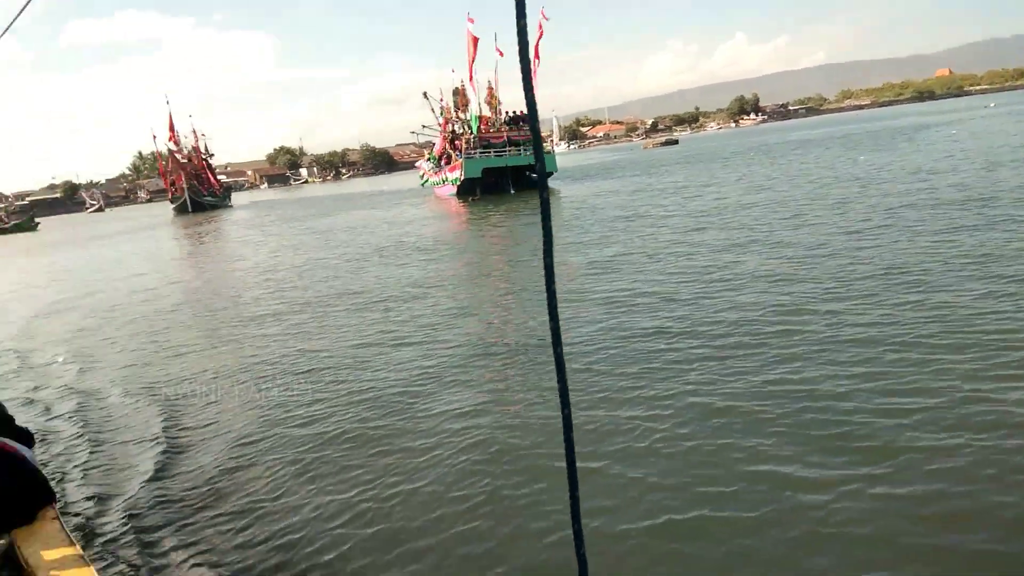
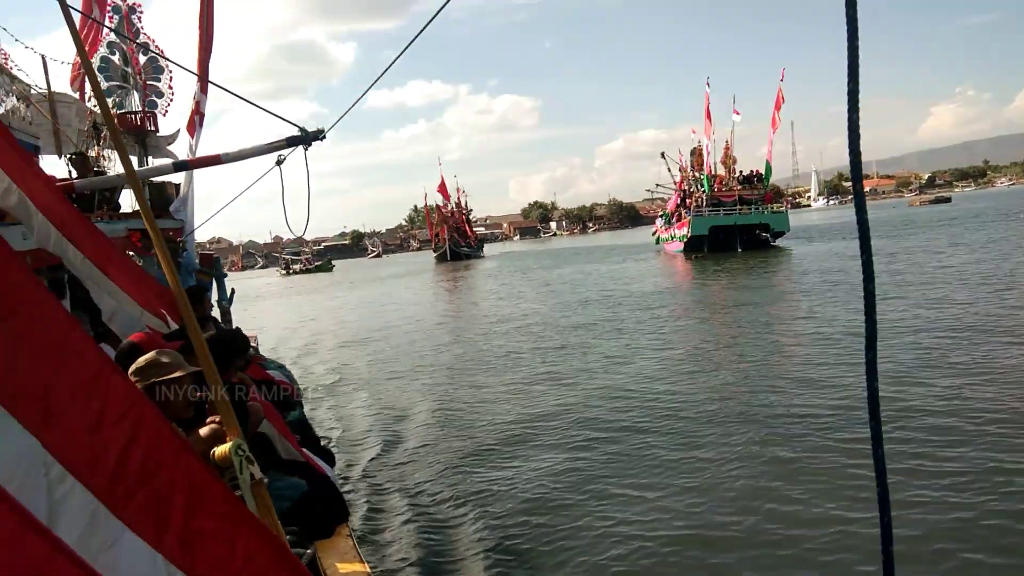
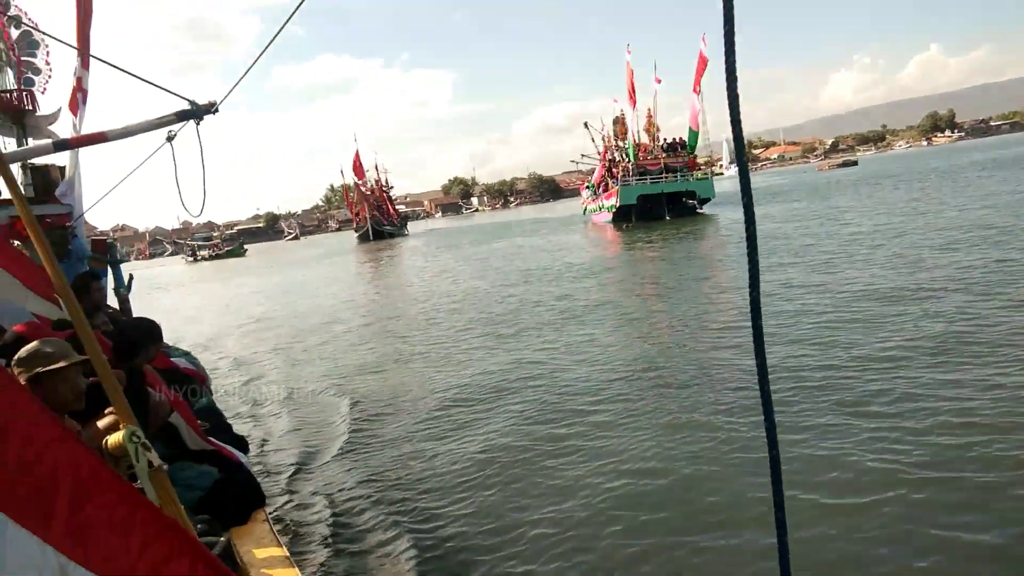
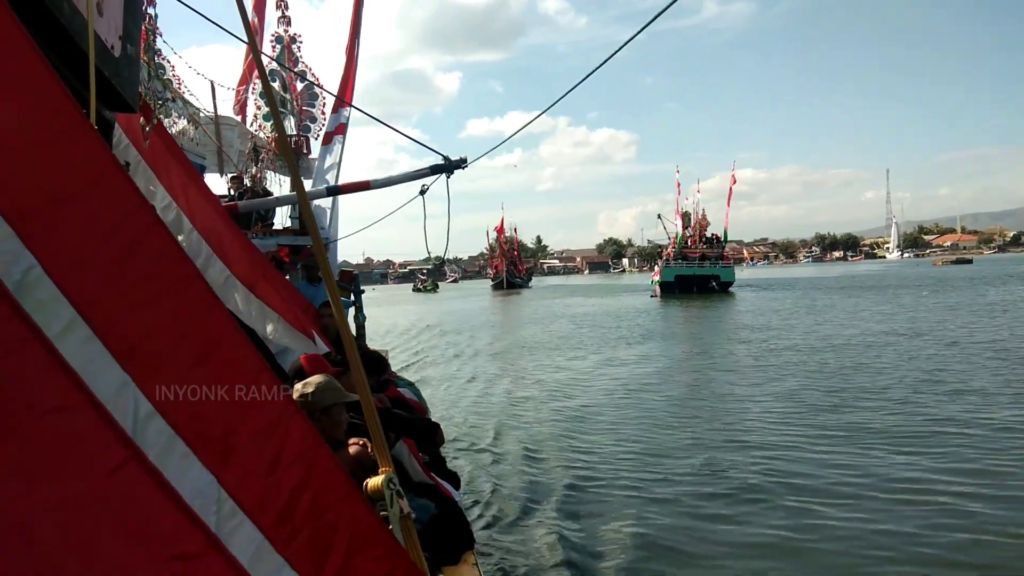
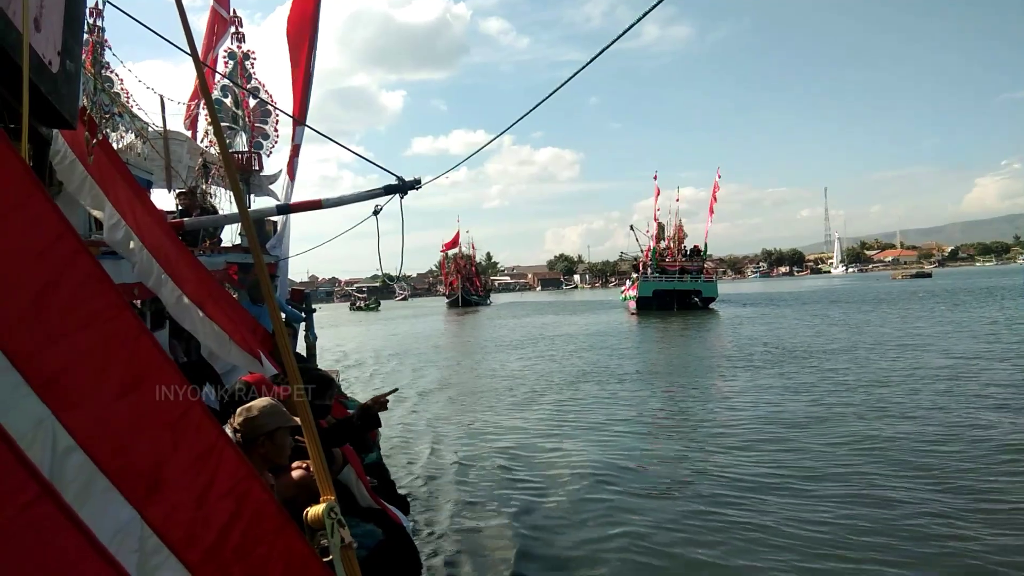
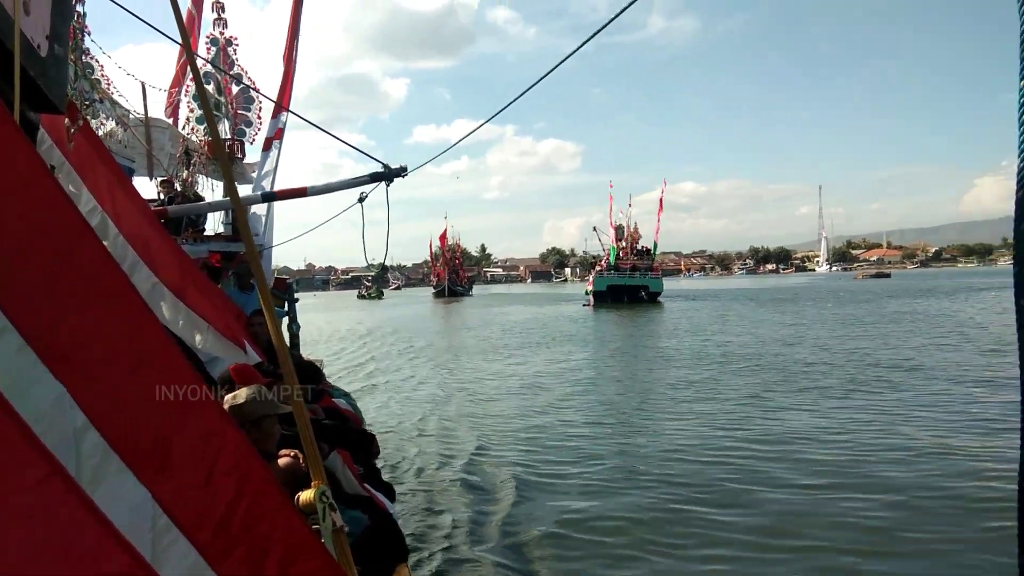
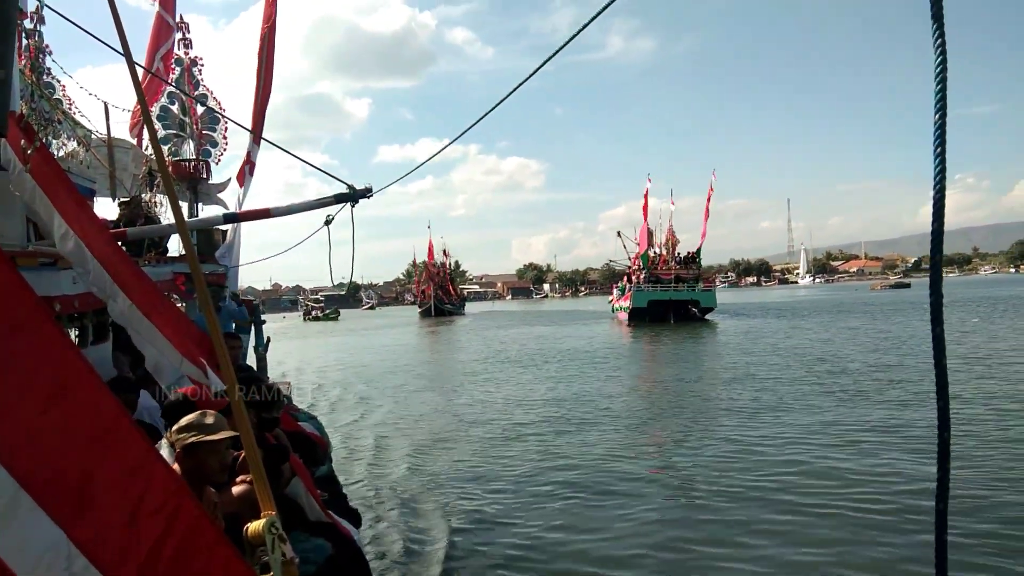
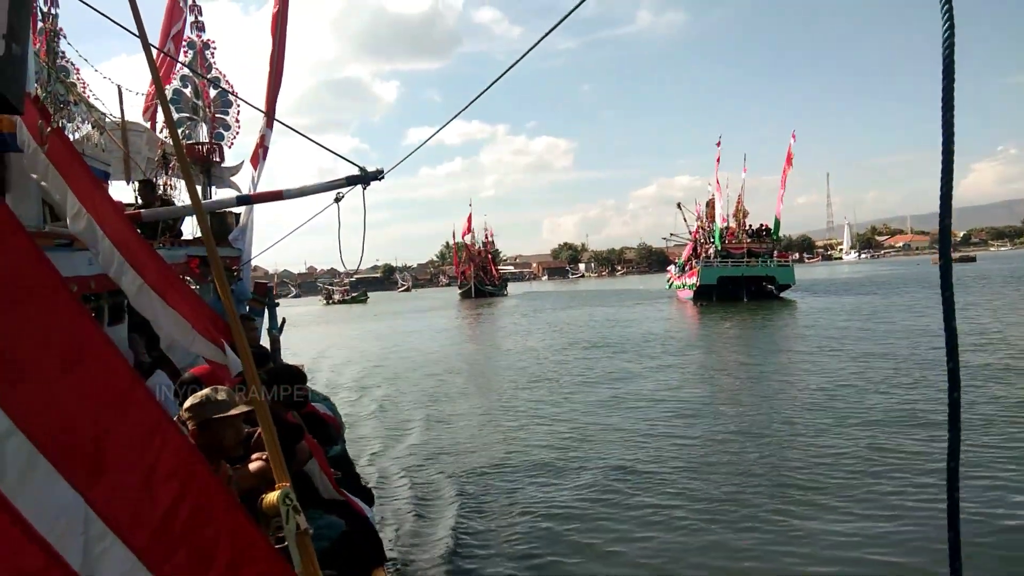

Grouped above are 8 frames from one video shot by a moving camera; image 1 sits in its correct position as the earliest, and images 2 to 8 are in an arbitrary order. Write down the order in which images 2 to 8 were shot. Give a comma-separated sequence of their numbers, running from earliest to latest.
3, 2, 8, 7, 5, 4, 6
